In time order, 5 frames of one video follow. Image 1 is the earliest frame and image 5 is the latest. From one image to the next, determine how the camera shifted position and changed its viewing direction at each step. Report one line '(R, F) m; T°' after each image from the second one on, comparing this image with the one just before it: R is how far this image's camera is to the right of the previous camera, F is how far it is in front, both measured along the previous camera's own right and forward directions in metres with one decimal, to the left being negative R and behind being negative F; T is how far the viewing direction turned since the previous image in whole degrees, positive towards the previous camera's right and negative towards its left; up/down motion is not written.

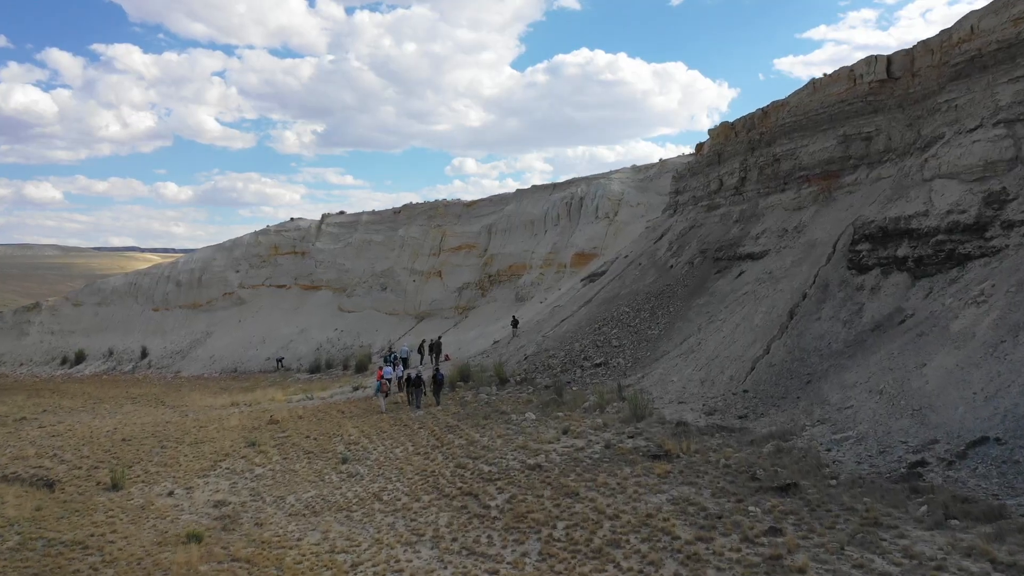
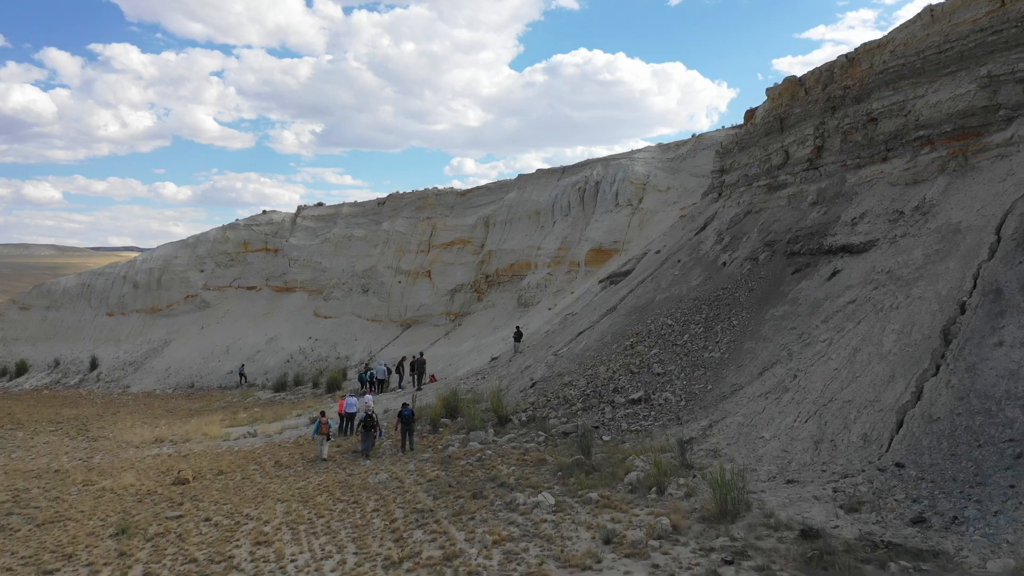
(-0.1, +4.3) m; 0°
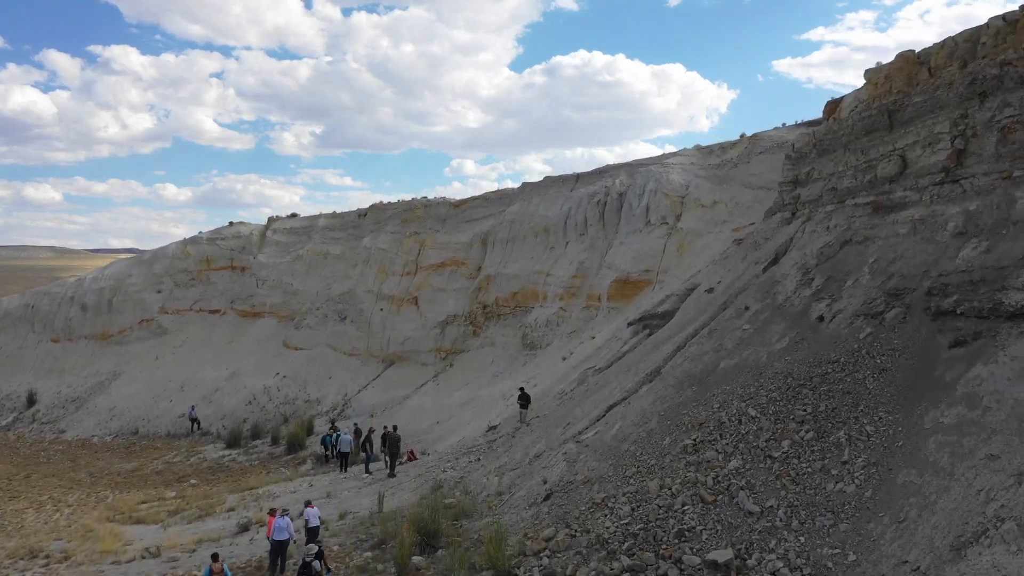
(0.0, +4.1) m; 0°
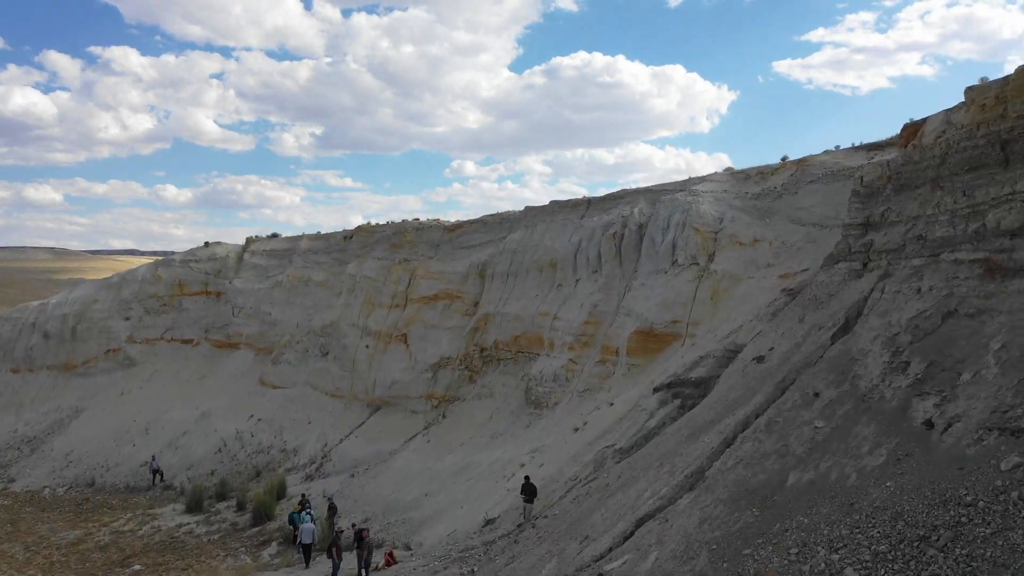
(0.0, +2.4) m; 0°
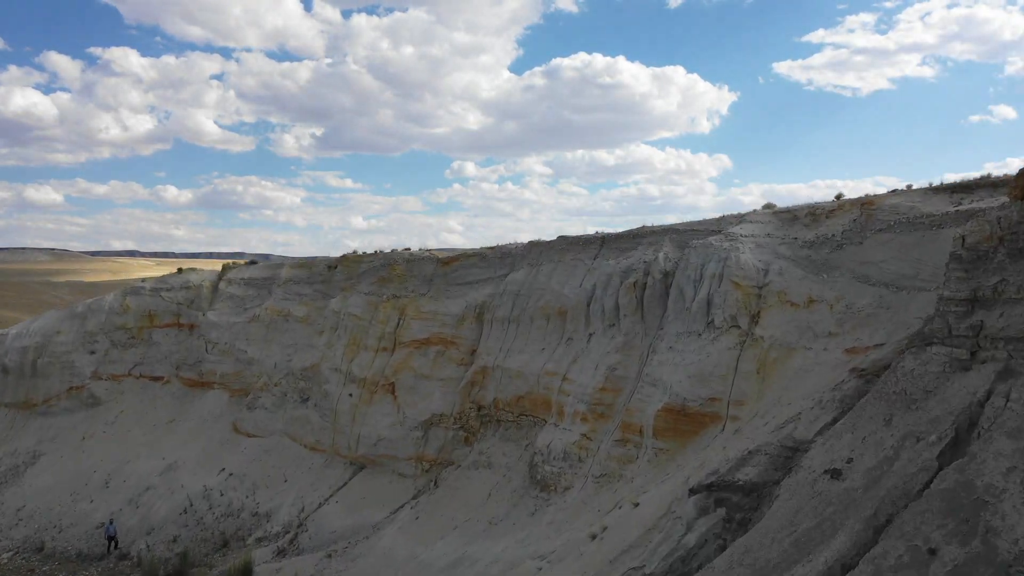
(0.0, +2.3) m; 0°
